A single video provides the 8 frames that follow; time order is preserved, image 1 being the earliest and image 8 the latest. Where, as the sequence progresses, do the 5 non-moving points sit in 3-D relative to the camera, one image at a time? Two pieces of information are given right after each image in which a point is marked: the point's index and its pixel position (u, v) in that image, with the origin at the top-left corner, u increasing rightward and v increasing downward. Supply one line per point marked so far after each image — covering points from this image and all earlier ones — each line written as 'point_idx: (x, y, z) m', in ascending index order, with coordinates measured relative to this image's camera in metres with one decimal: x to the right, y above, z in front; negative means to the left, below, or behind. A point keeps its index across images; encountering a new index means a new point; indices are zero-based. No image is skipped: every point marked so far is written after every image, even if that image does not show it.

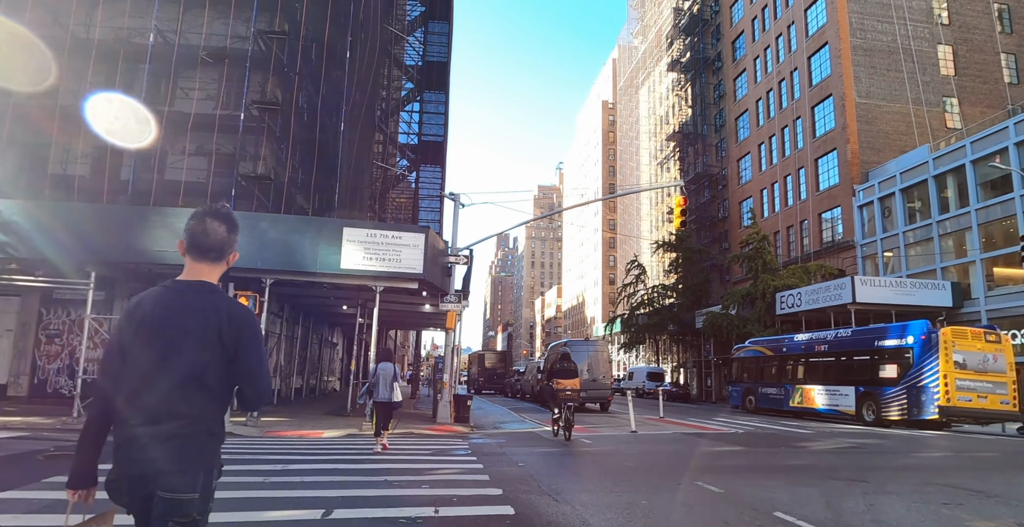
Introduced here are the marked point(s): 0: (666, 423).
0: (+4.9, -5.0, +19.2) m
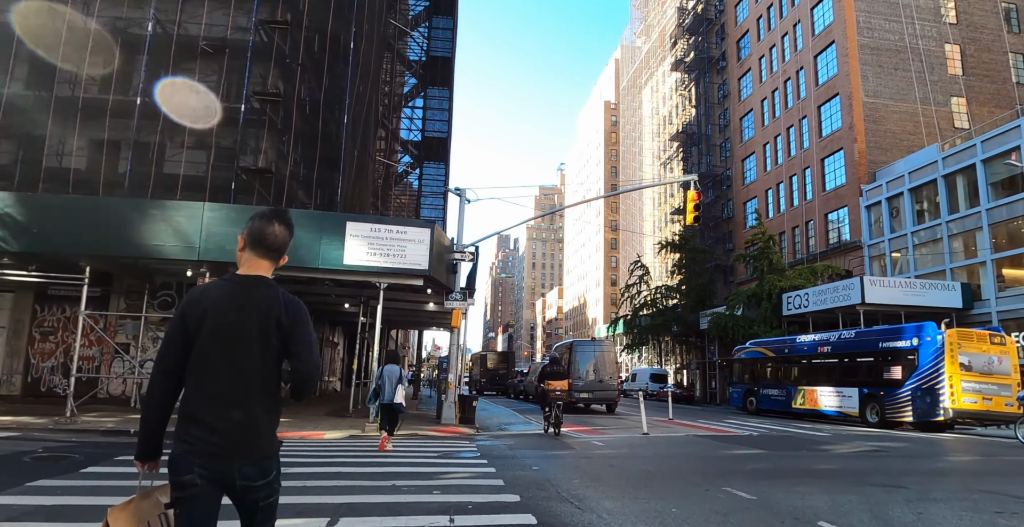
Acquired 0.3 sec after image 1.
0: (+5.1, -4.9, +18.6) m
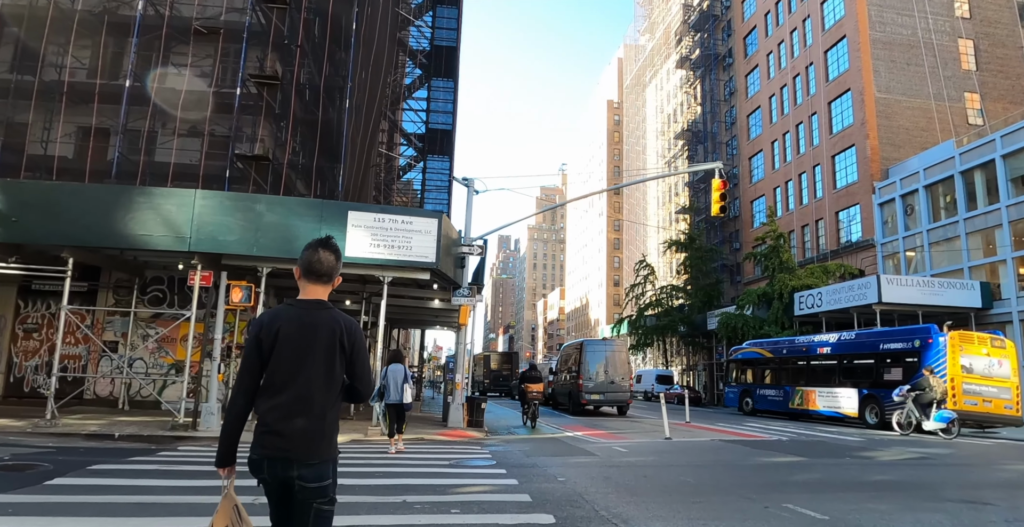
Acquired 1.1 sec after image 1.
0: (+5.4, -4.8, +17.6) m
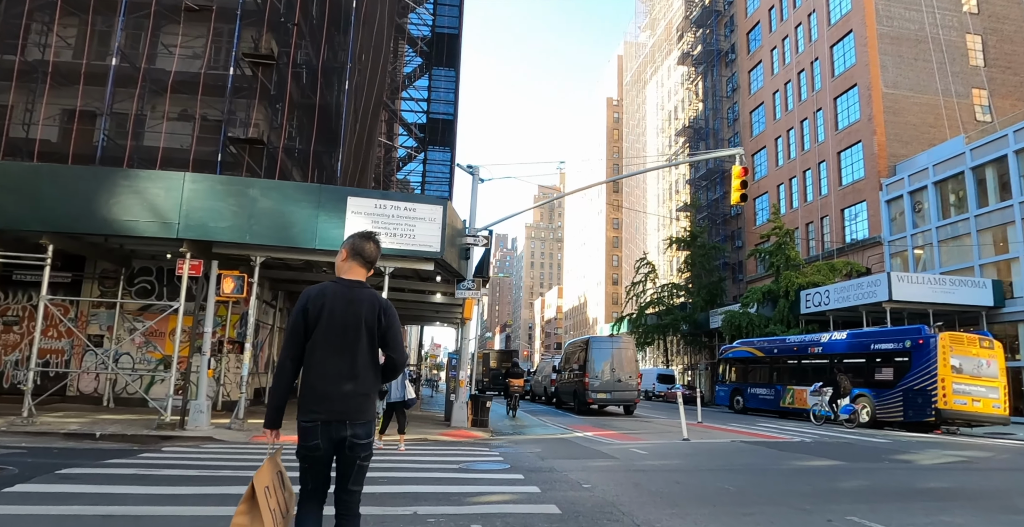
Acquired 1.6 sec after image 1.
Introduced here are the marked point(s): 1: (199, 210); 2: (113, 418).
0: (+5.6, -4.6, +16.7) m
1: (-7.0, +1.2, +13.6) m
2: (-9.5, -3.7, +14.5) m
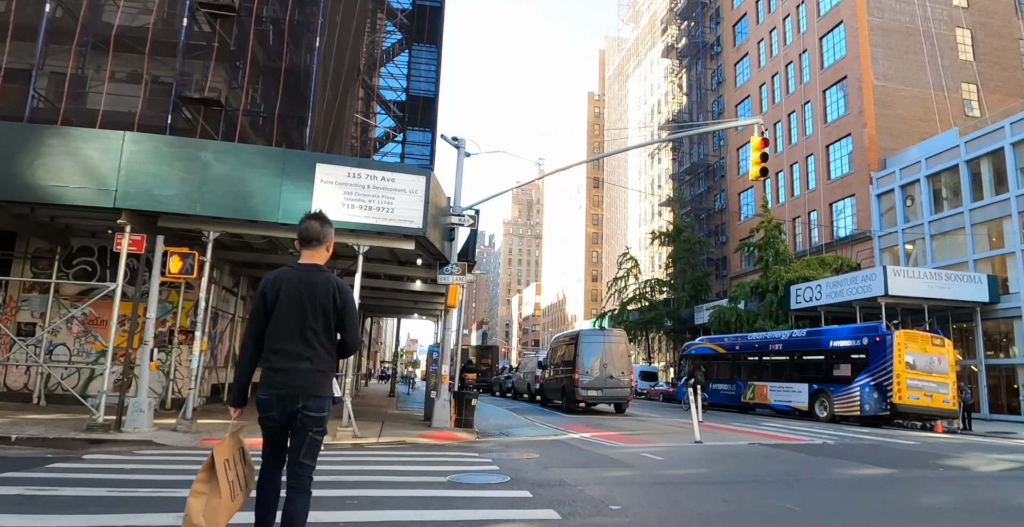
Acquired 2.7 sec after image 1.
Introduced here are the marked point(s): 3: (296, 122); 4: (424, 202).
0: (+5.3, -4.2, +15.2) m
1: (-7.1, +1.7, +11.6) m
2: (-9.7, -3.2, +12.5) m
3: (-6.5, +4.4, +18.1) m
4: (-1.9, +1.3, +12.7) m
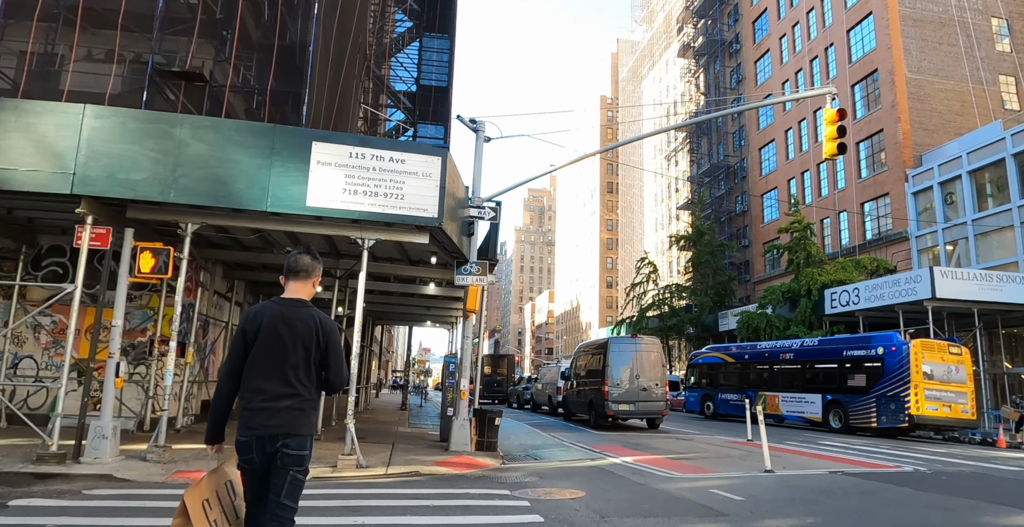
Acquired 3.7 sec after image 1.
0: (+6.0, -4.1, +13.1) m
1: (-6.6, +1.7, +9.8) m
2: (-9.1, -3.2, +10.7) m
3: (-5.9, +4.3, +16.3) m
4: (-1.3, +1.4, +10.8) m
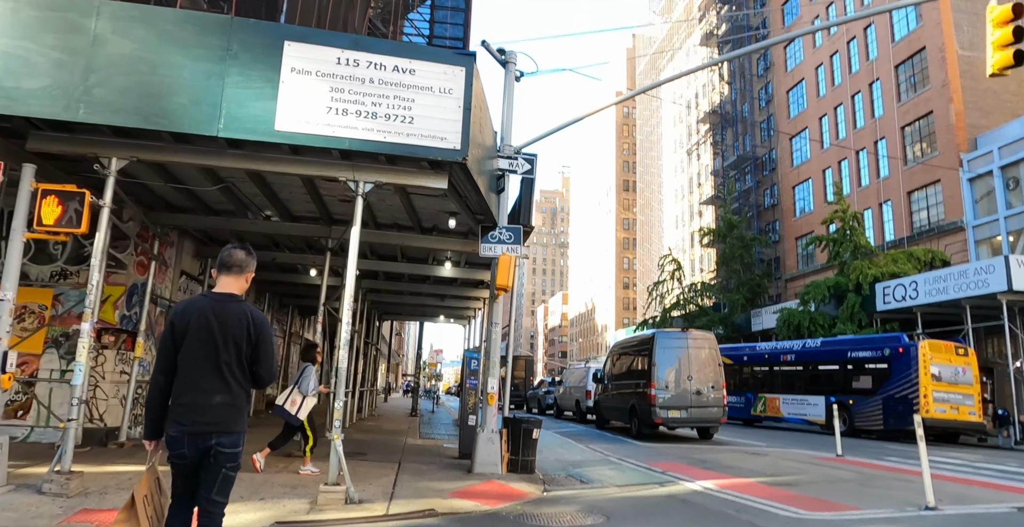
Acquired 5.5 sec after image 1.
0: (+6.7, -3.5, +9.9) m
1: (-5.9, +2.3, +6.9) m
2: (-8.5, -2.6, +7.7) m
3: (-5.1, +4.9, +13.4) m
4: (-0.7, +2.0, +7.8) m
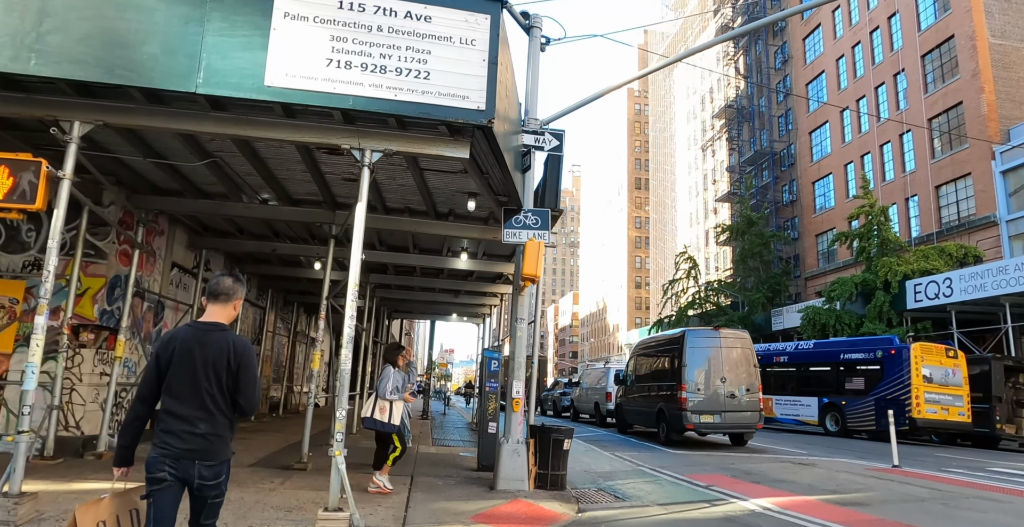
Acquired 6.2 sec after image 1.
0: (+7.1, -3.3, +8.6) m
1: (-5.6, +2.5, +5.7) m
2: (-8.1, -2.4, +6.7) m
3: (-4.7, +5.1, +12.3) m
4: (-0.3, +2.2, +6.6) m
